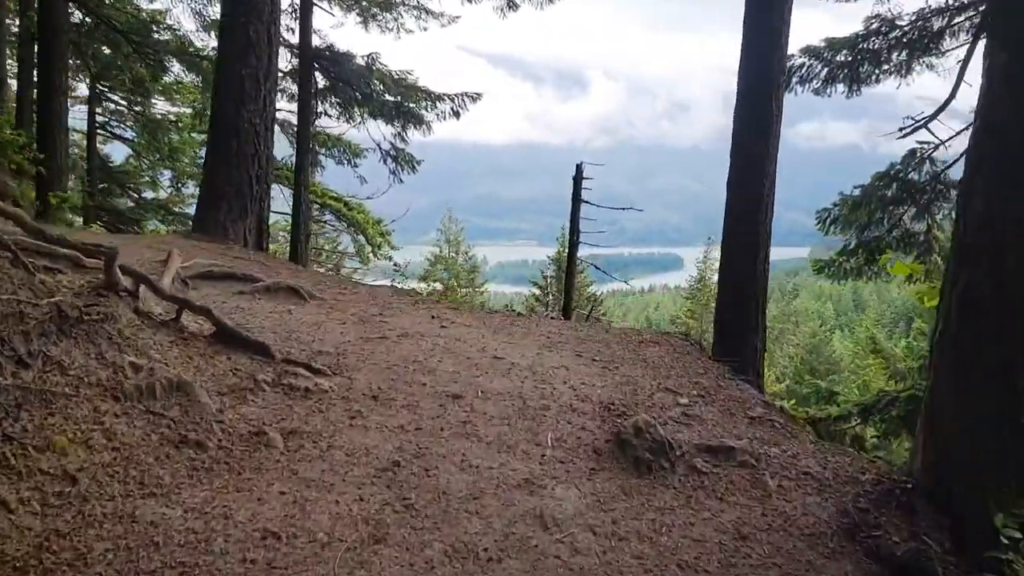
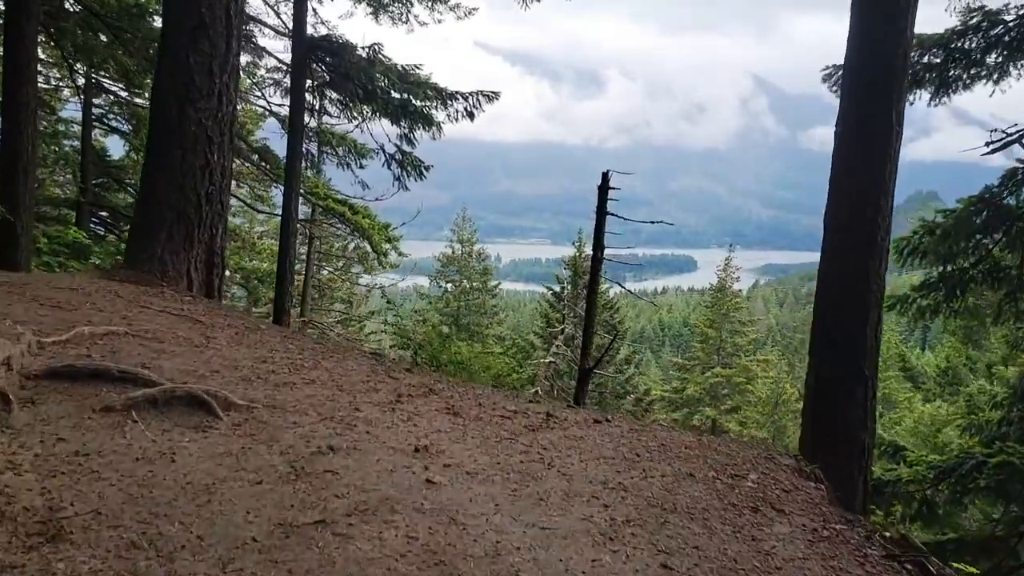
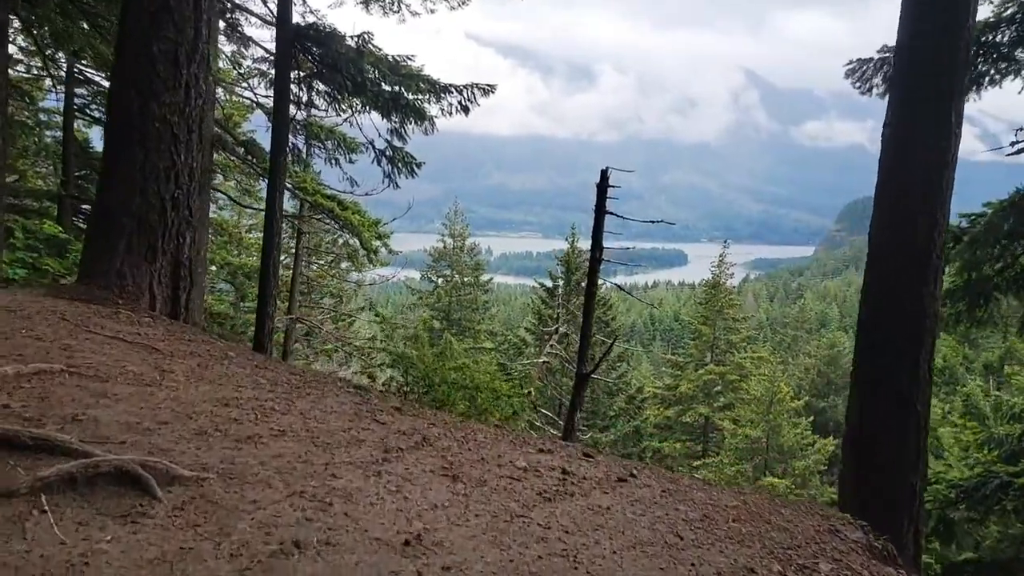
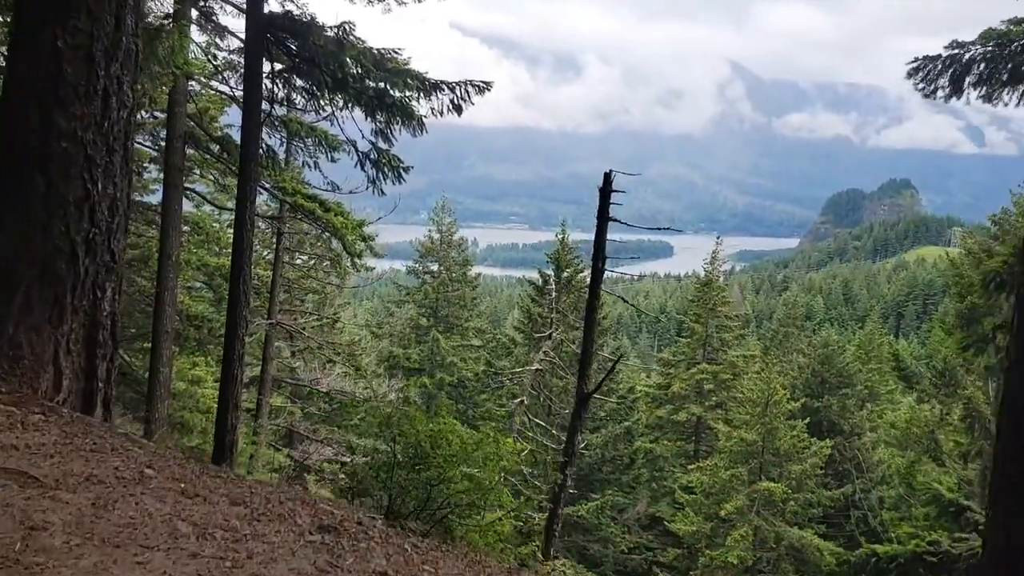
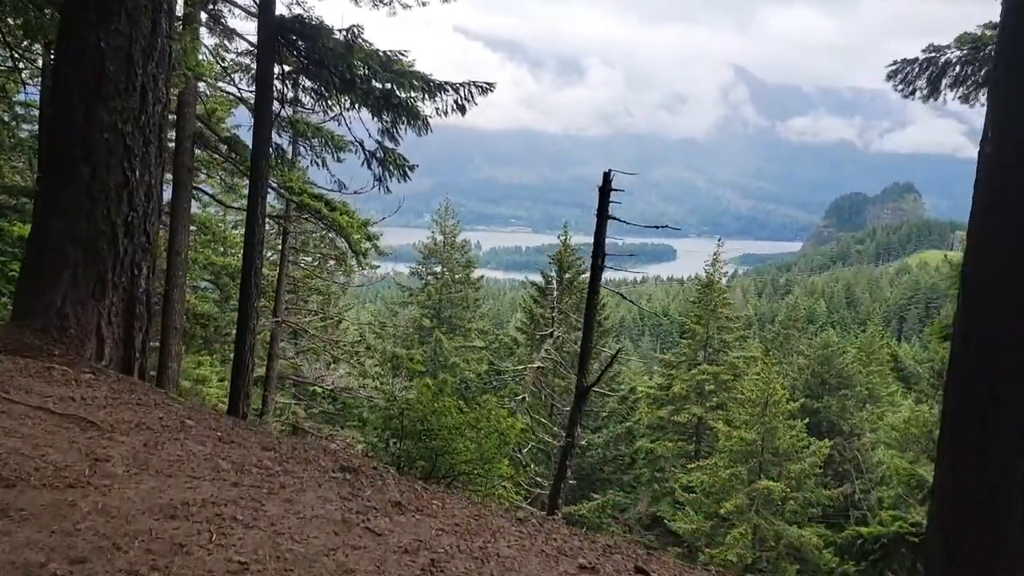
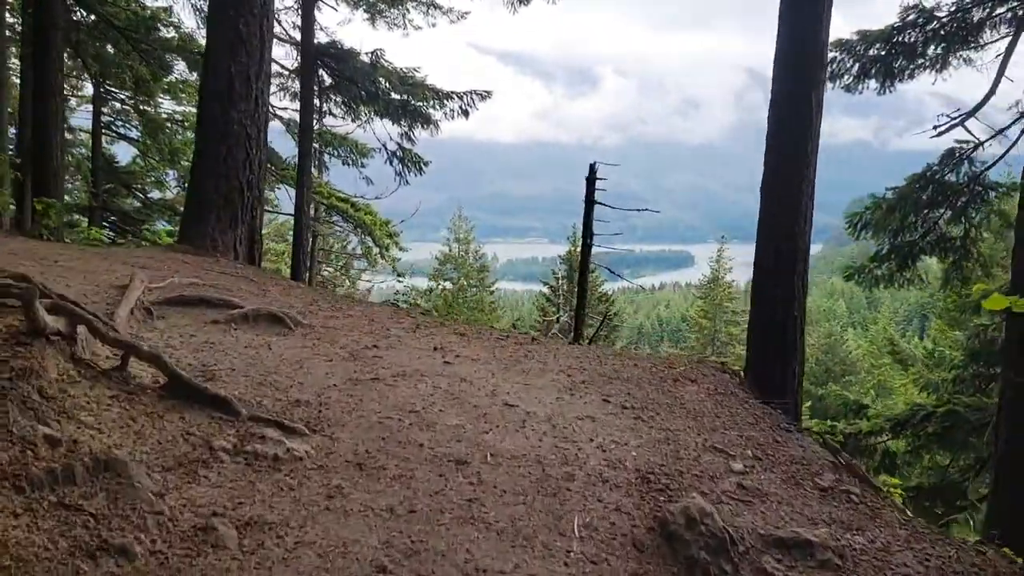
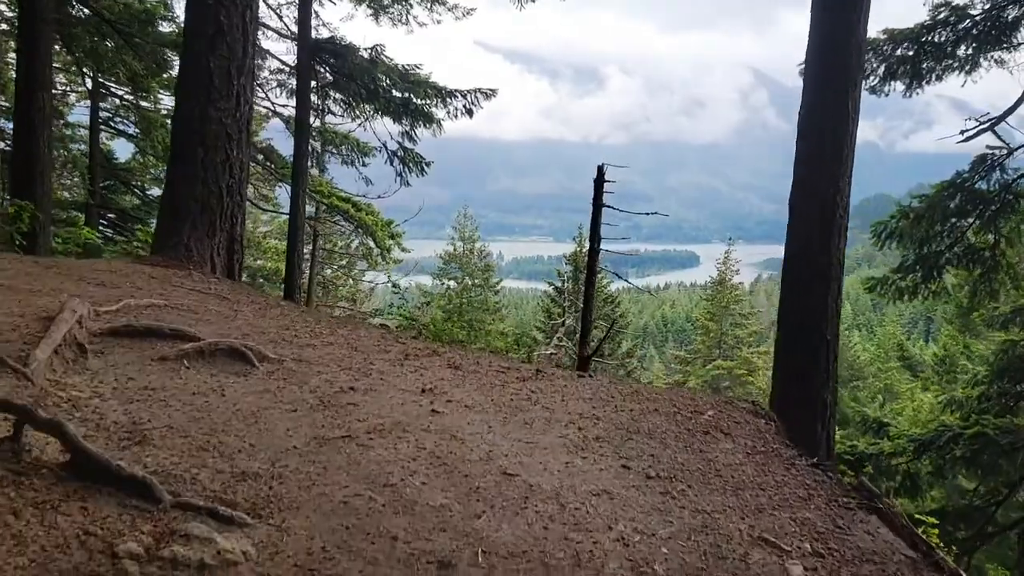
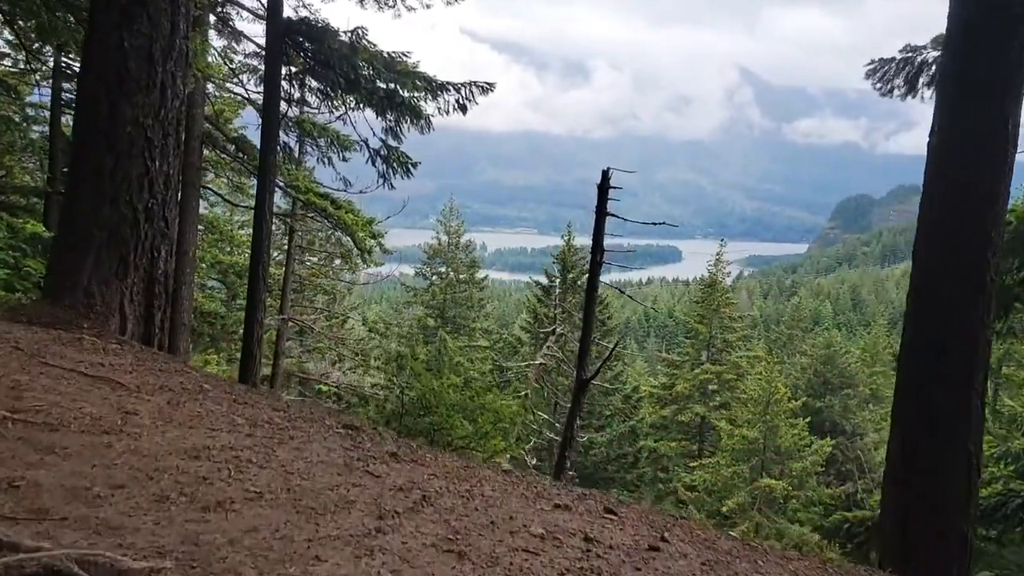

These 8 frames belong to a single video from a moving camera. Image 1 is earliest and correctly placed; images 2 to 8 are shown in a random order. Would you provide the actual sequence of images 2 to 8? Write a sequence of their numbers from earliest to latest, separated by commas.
6, 7, 2, 3, 8, 5, 4
